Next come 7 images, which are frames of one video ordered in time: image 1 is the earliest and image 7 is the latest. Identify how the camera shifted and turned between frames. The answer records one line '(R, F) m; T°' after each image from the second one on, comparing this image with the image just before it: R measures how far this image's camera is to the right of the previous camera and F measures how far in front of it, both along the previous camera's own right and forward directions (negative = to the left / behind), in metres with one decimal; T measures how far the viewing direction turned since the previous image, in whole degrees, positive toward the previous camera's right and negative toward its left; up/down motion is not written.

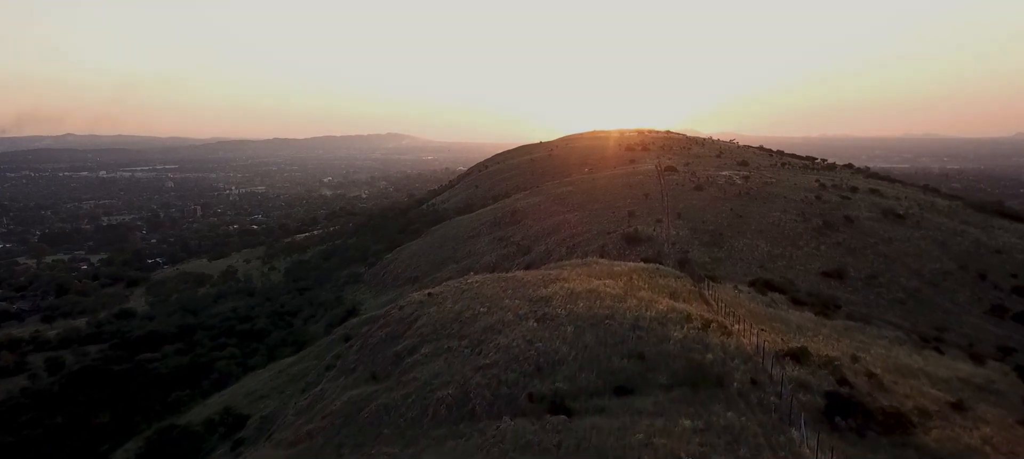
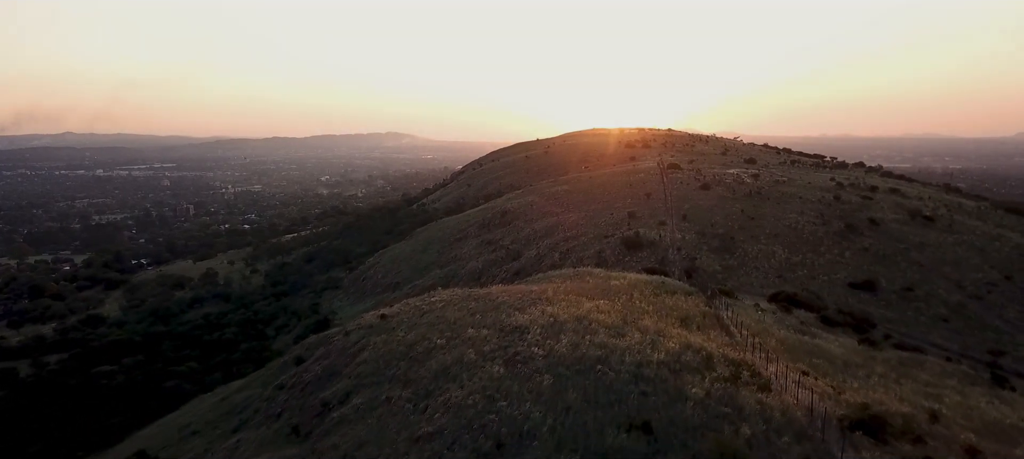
(+0.8, +4.4) m; 0°
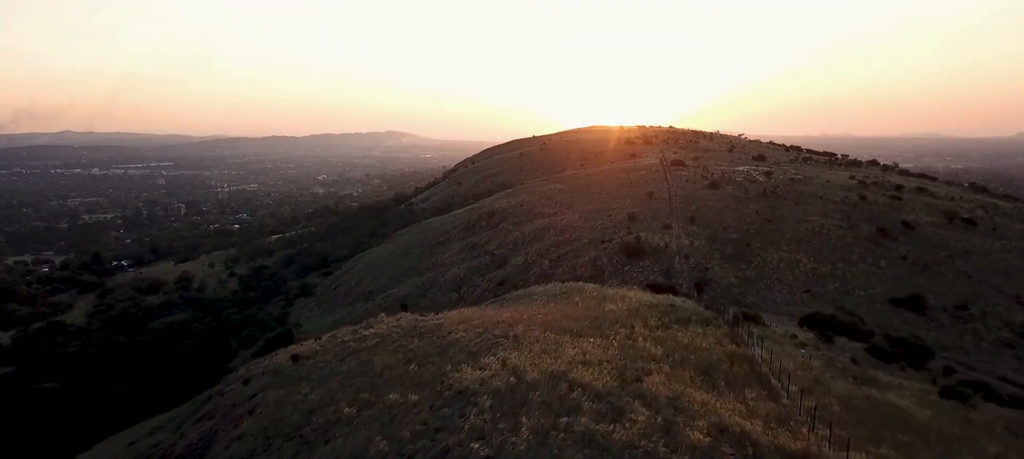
(+0.8, +4.9) m; 0°
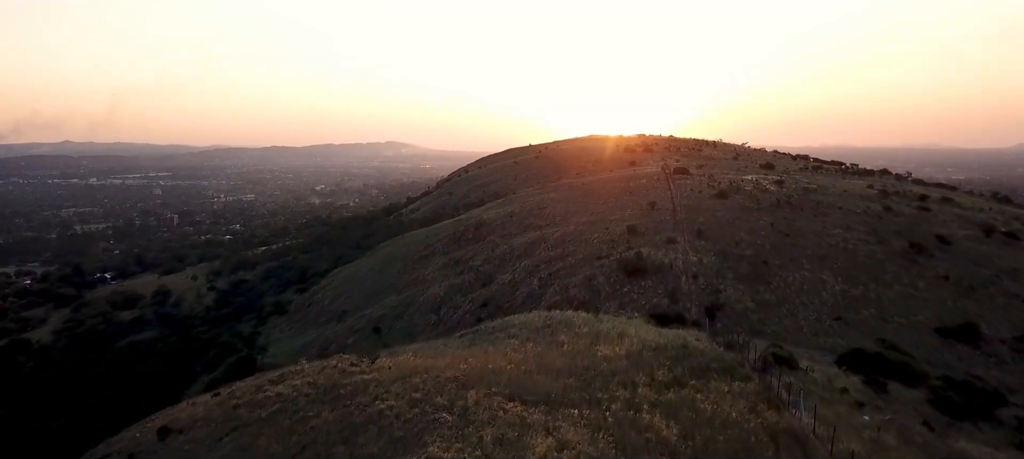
(+0.7, +3.9) m; 0°
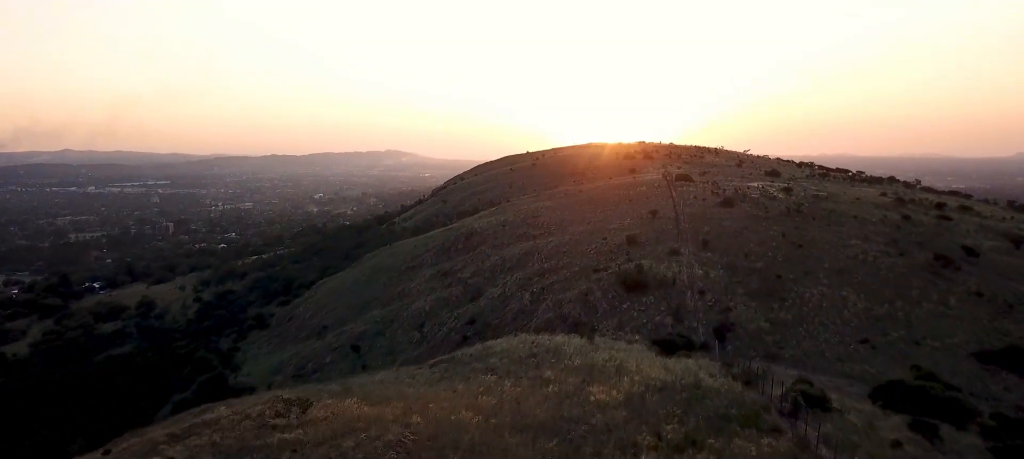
(+0.4, +2.5) m; 0°
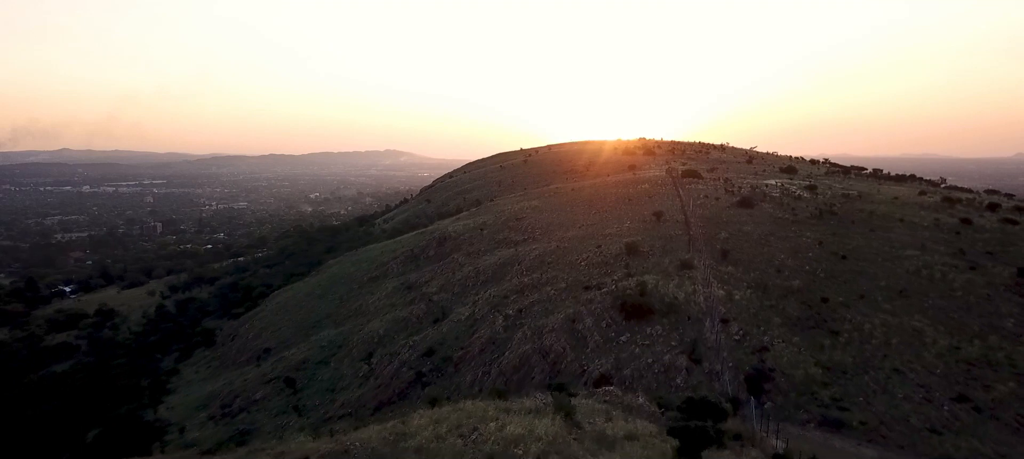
(+1.0, +5.9) m; 0°
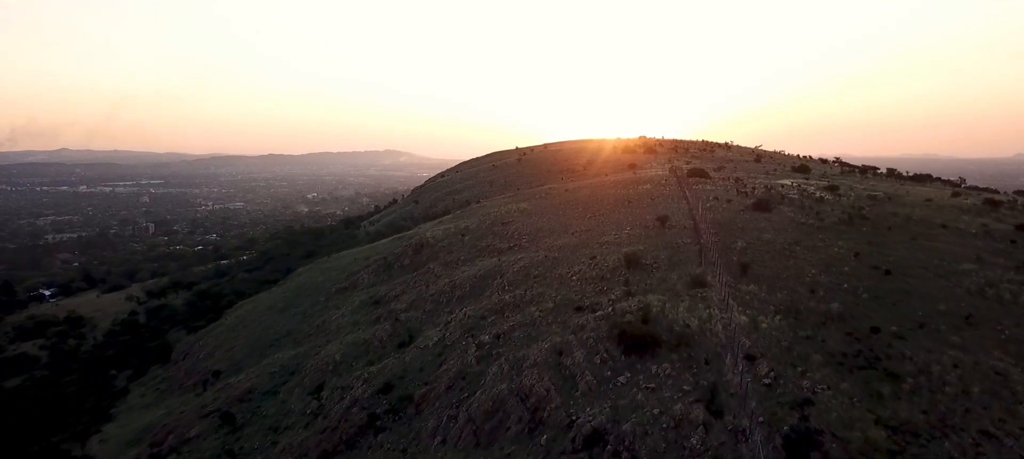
(+0.7, +3.9) m; 0°
